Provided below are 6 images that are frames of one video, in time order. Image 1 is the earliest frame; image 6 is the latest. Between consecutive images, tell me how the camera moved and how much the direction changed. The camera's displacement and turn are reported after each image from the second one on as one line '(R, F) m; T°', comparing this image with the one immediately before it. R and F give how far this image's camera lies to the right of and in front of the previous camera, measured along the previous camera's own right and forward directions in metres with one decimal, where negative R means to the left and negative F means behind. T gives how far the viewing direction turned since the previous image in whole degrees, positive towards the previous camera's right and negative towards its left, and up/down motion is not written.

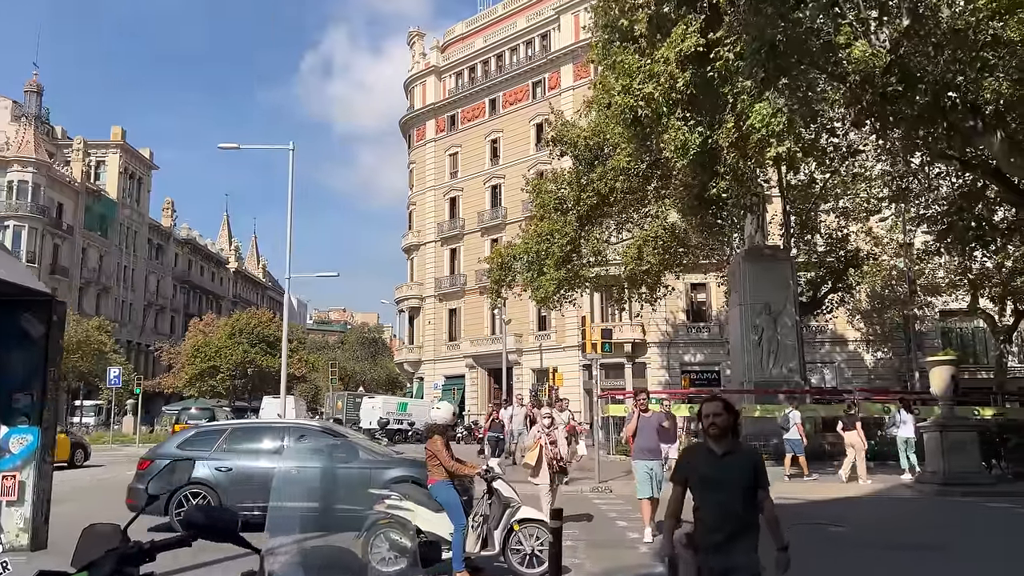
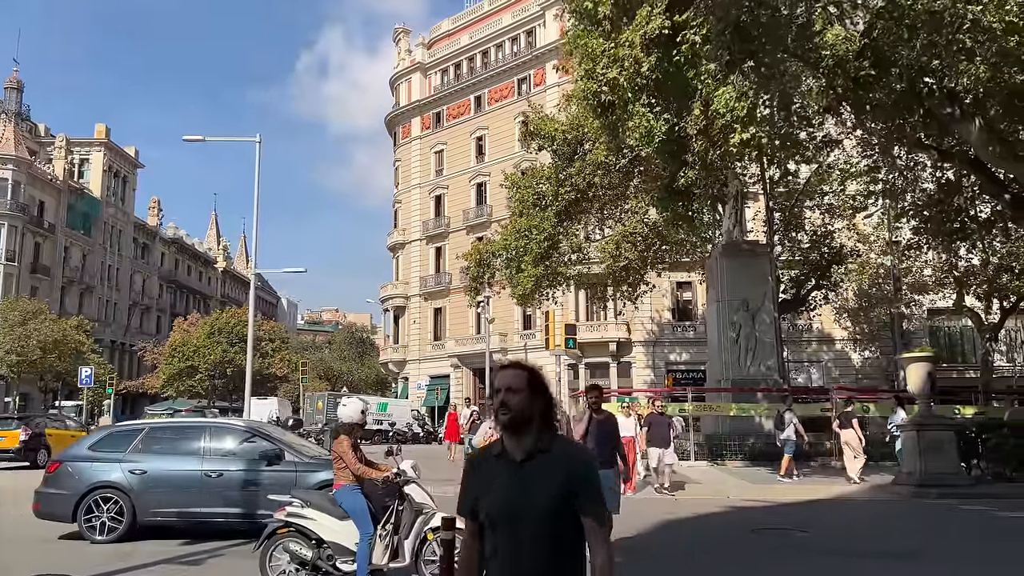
(+0.6, +0.6) m; 0°
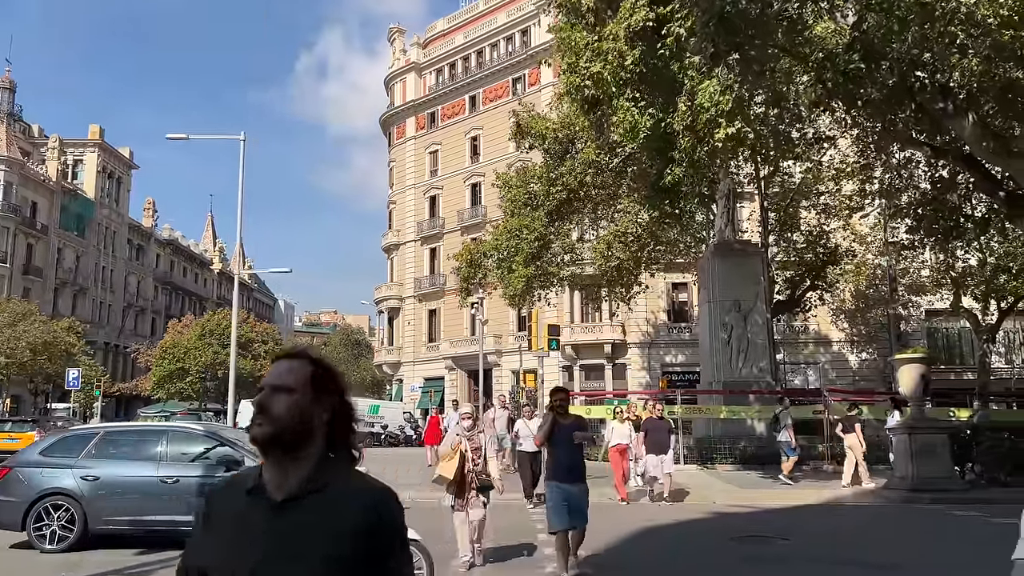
(+0.3, +0.3) m; 0°
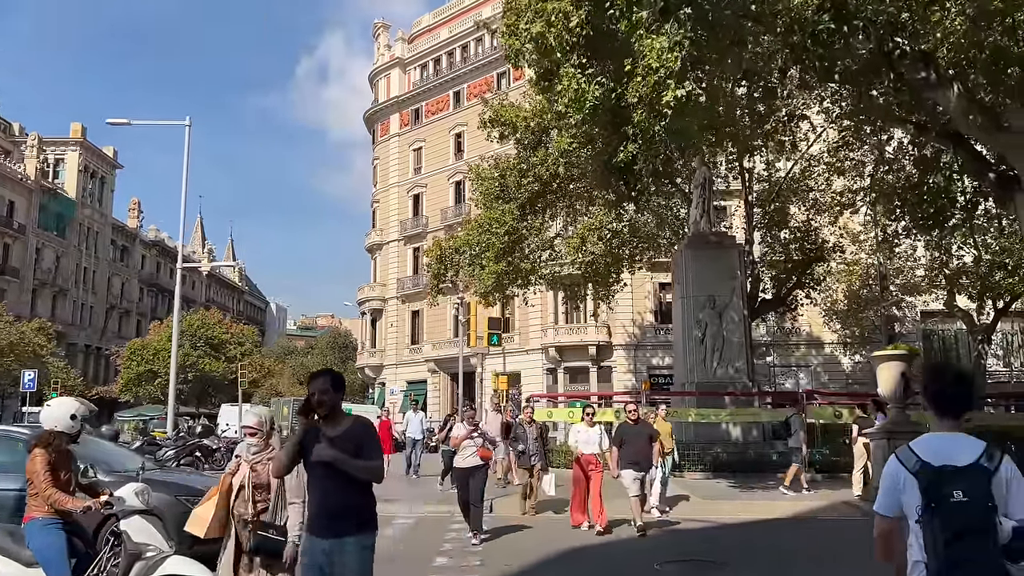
(+1.0, +1.3) m; 0°
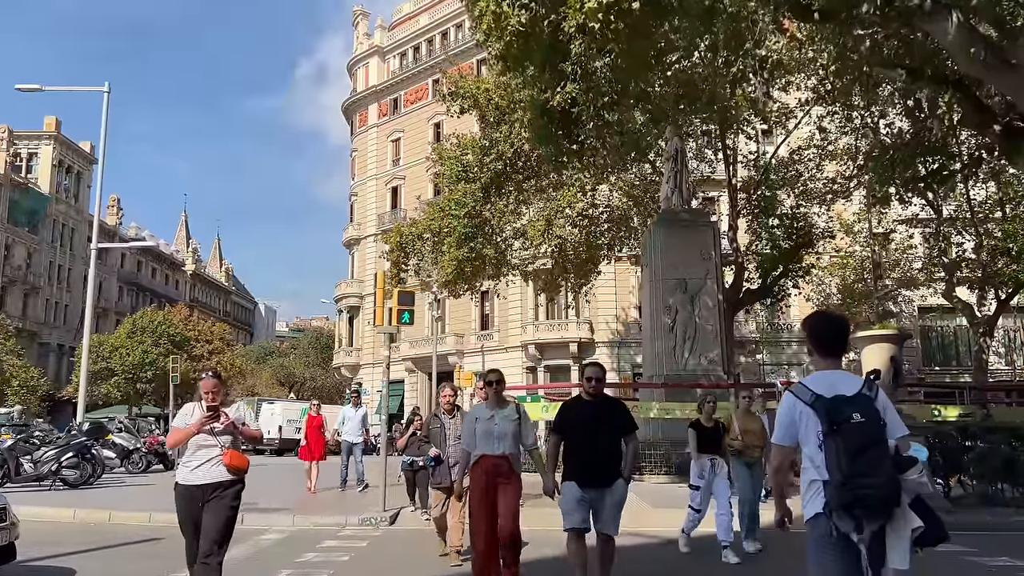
(+1.1, +1.9) m; 0°
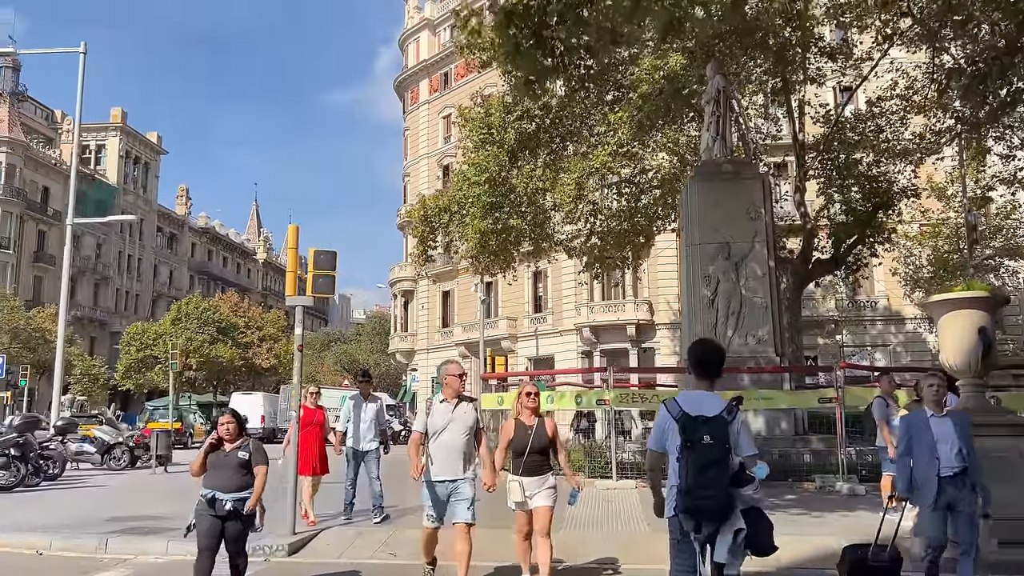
(+1.3, +2.4) m; -6°
